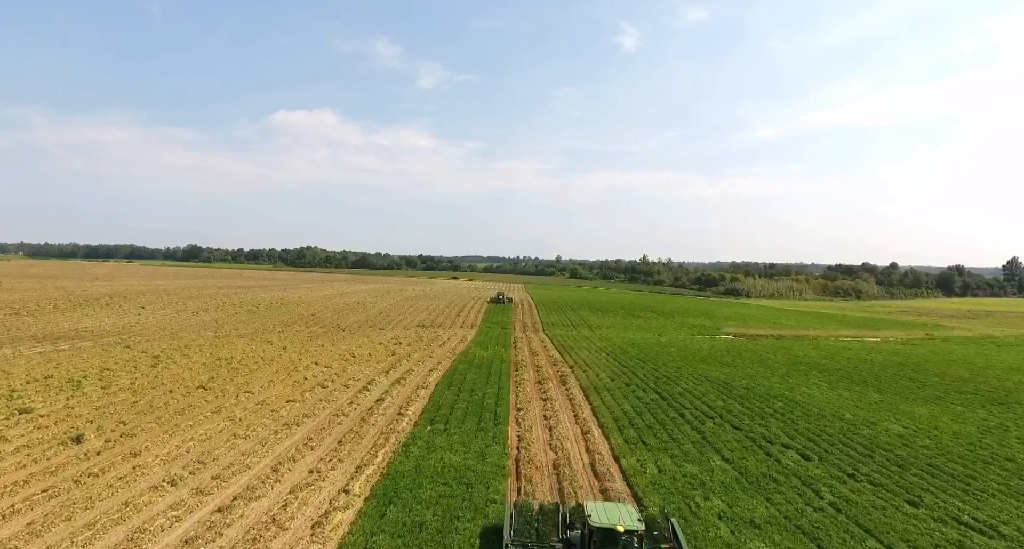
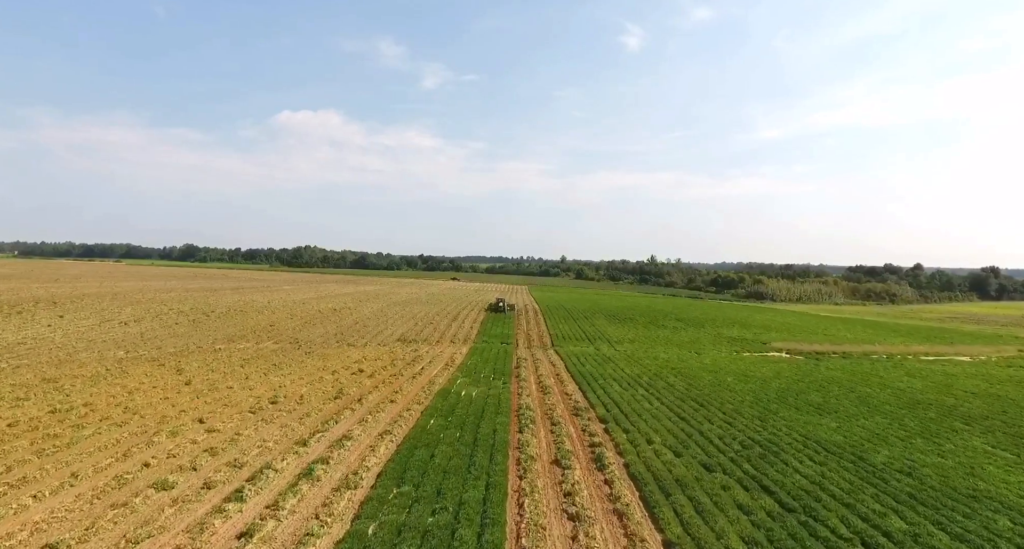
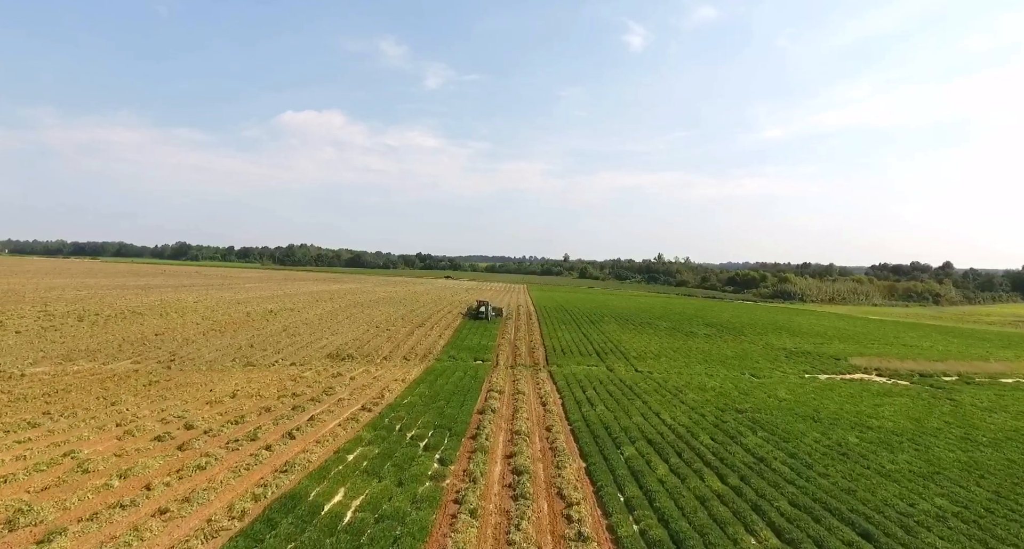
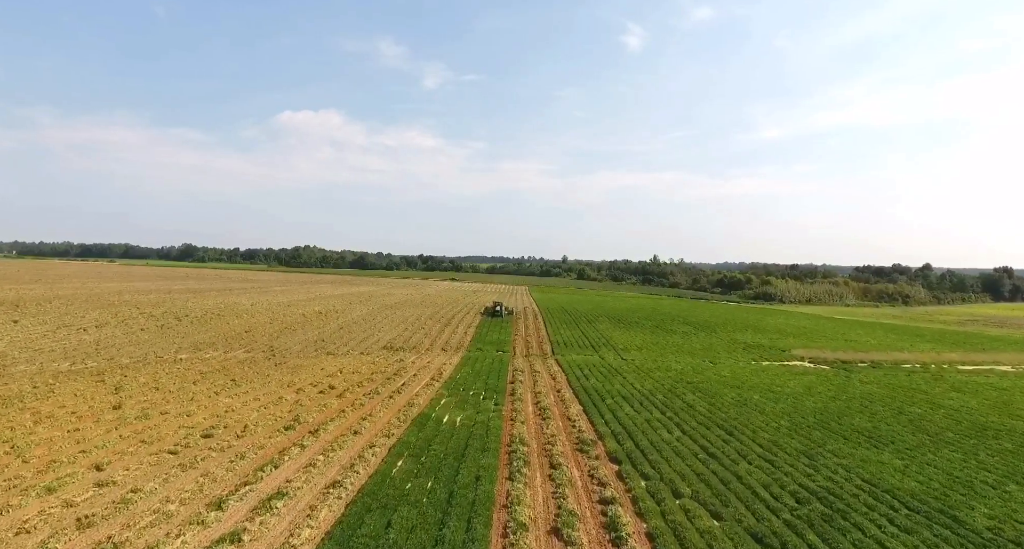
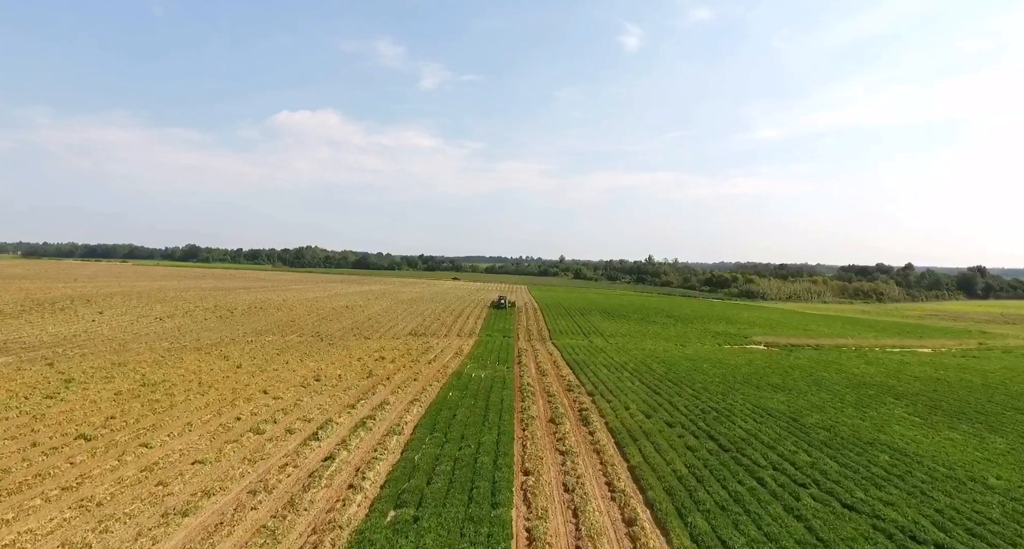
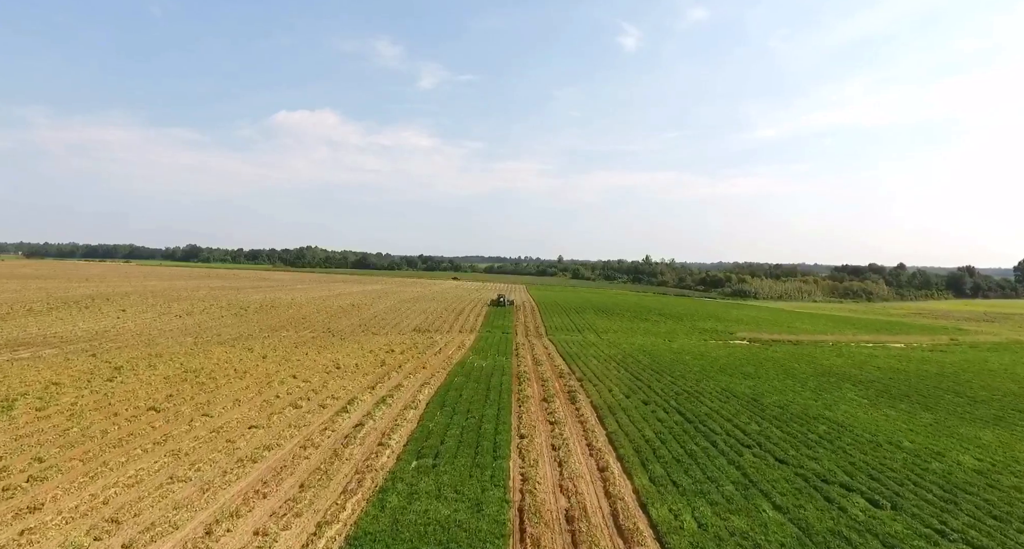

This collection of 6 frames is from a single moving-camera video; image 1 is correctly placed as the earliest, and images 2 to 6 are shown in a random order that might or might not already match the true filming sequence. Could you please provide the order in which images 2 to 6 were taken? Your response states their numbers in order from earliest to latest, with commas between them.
6, 5, 2, 4, 3
